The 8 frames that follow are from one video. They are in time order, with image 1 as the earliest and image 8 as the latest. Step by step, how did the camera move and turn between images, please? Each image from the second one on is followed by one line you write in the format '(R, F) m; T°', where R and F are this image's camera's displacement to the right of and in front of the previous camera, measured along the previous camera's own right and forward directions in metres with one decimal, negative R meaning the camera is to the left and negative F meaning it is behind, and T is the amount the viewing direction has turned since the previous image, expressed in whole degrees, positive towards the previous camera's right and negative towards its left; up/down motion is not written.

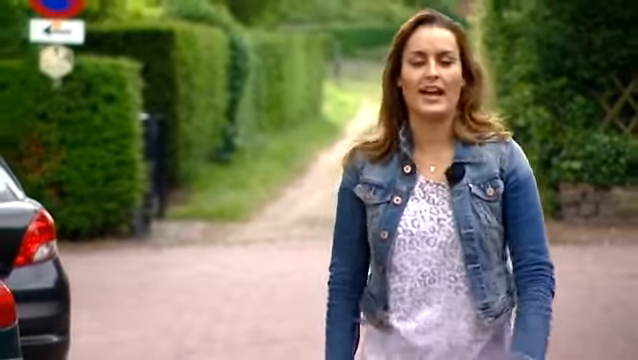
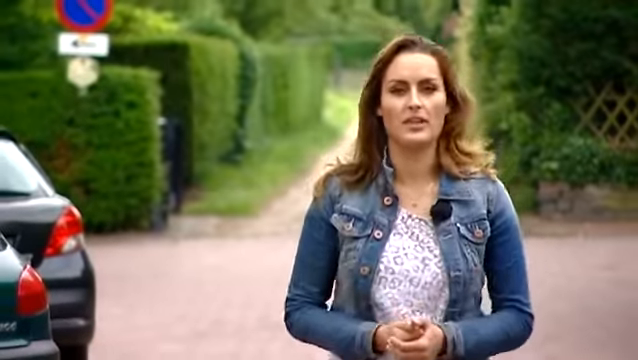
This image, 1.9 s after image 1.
(+0.2, -1.5) m; -1°
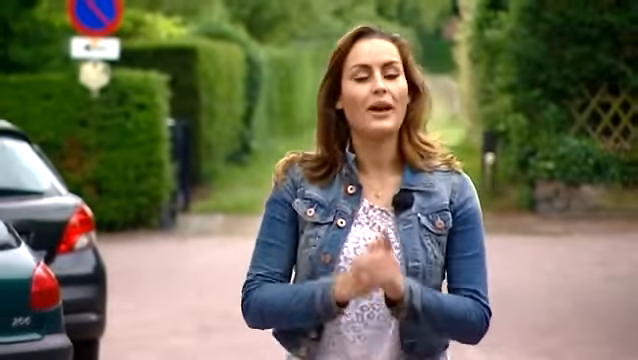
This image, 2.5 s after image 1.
(+0.1, -0.5) m; 0°
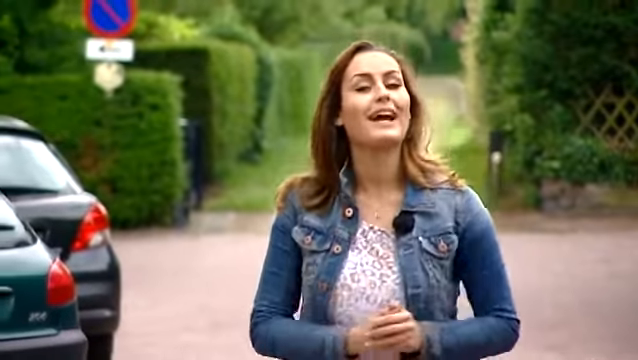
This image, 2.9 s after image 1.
(0.0, -0.3) m; 0°
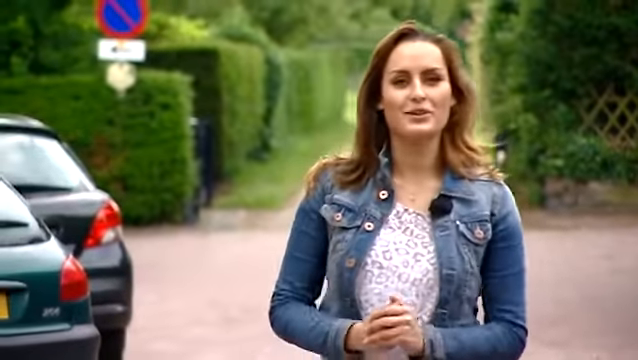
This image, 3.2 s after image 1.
(0.0, -0.3) m; 0°
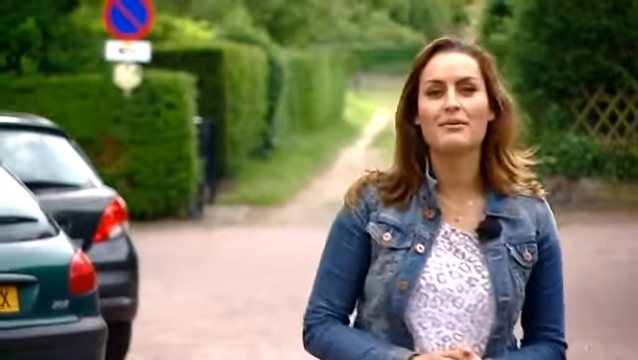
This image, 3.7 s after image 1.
(0.0, -0.6) m; 0°
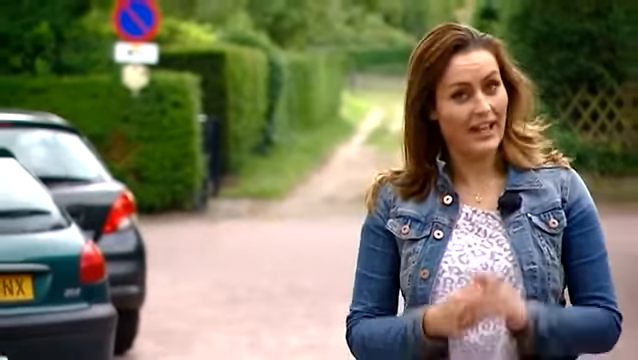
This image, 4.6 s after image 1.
(+0.1, -1.0) m; 0°
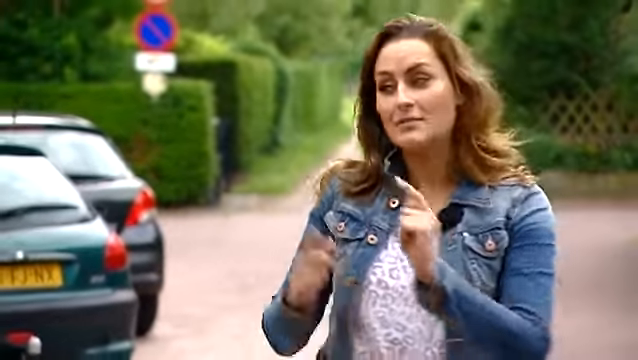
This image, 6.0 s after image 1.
(+0.2, -1.9) m; -1°
